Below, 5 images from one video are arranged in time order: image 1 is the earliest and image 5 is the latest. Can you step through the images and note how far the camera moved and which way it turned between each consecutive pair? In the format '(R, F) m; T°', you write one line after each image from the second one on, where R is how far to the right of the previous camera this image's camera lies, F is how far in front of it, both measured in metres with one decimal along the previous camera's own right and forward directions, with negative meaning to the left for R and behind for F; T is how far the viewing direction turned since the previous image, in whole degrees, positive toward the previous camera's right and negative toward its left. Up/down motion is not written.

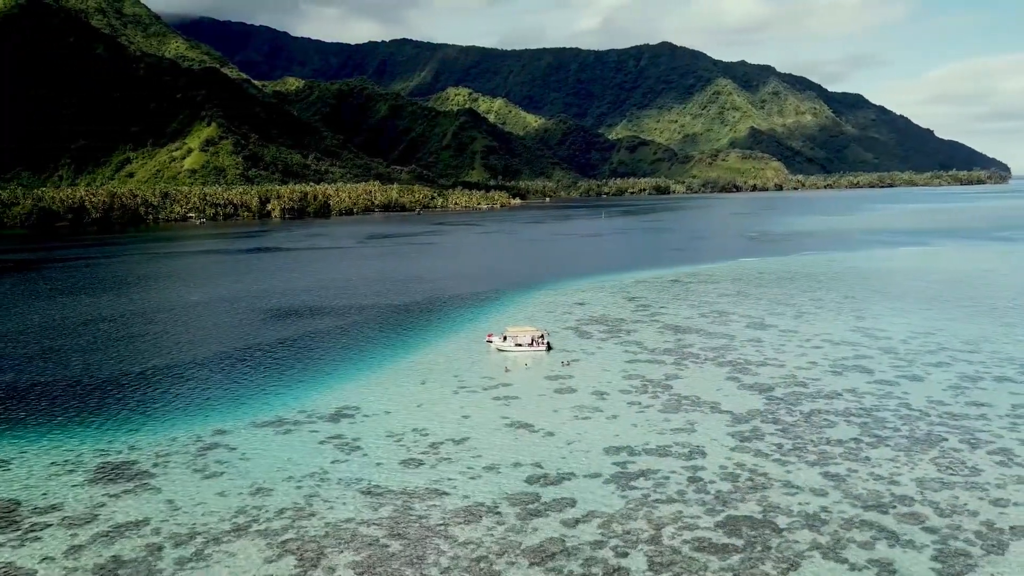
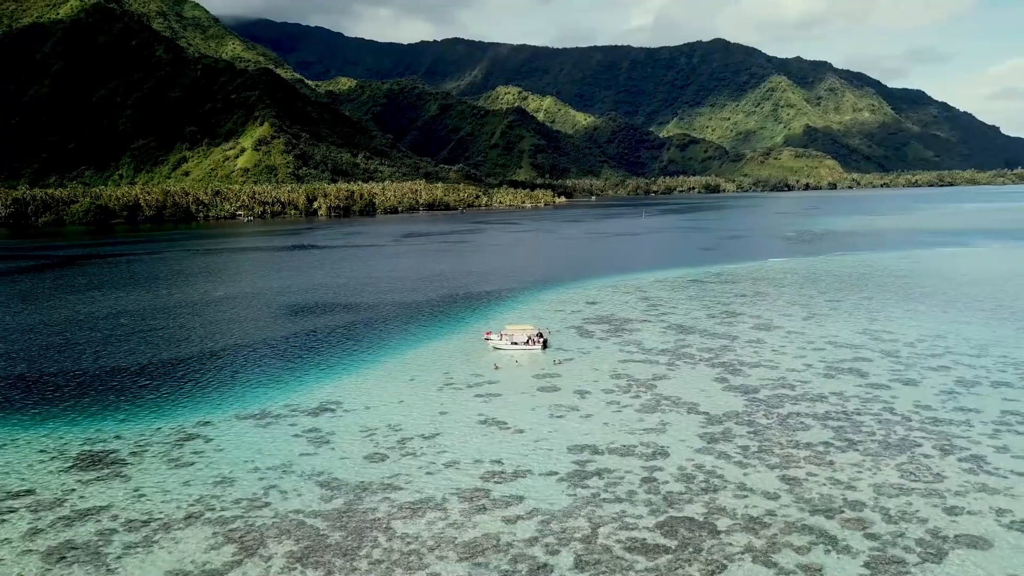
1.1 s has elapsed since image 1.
(+3.0, -0.1) m; -4°
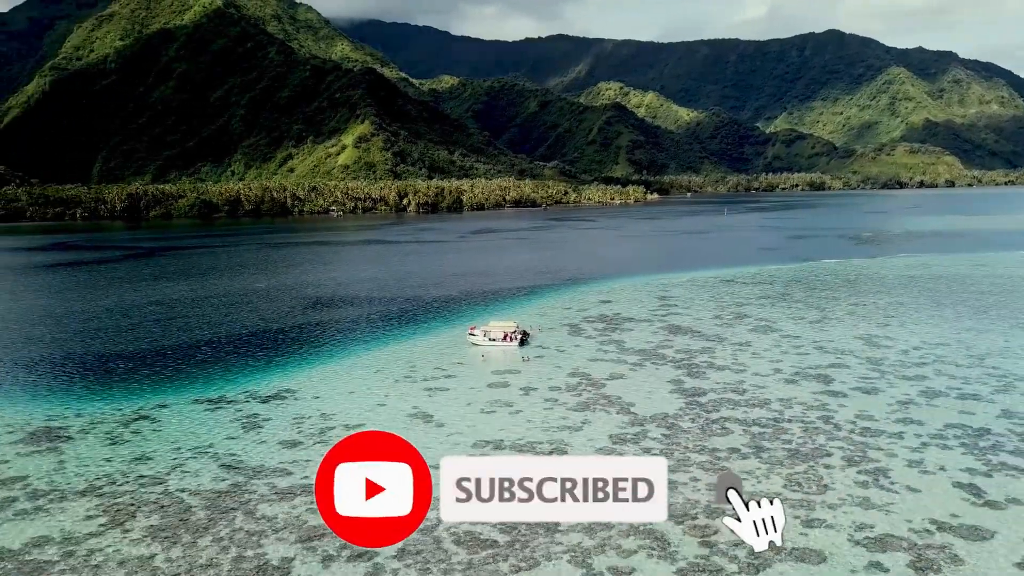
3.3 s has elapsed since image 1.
(+6.8, 0.0) m; -7°
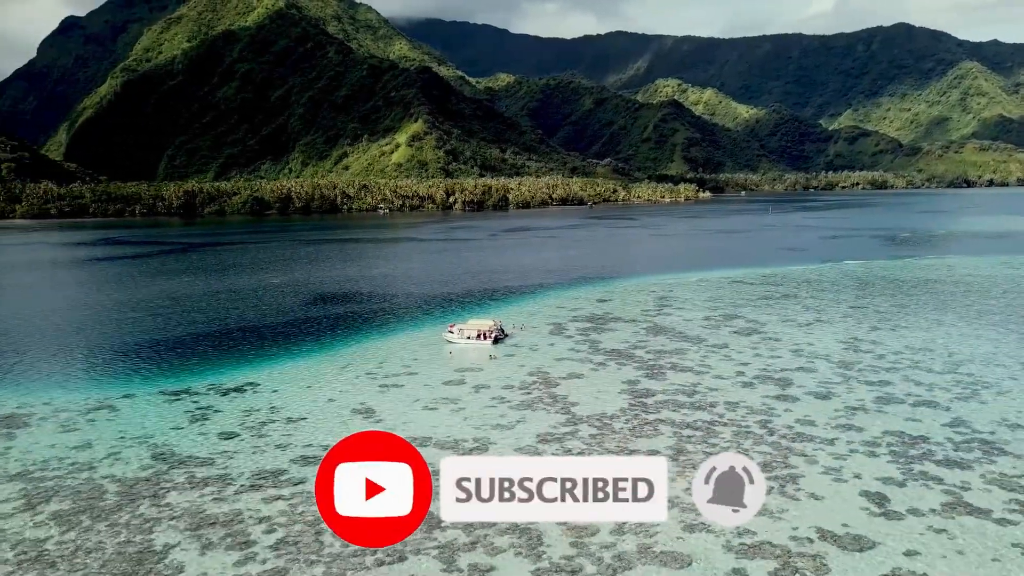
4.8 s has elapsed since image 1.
(+4.6, 0.0) m; -4°
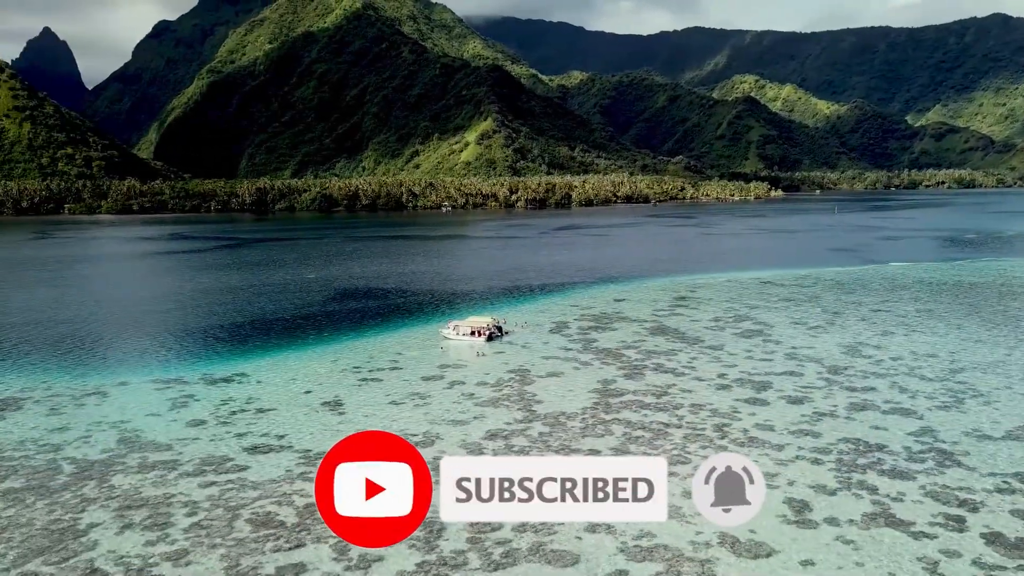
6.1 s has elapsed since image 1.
(+4.4, 0.0) m; -5°
